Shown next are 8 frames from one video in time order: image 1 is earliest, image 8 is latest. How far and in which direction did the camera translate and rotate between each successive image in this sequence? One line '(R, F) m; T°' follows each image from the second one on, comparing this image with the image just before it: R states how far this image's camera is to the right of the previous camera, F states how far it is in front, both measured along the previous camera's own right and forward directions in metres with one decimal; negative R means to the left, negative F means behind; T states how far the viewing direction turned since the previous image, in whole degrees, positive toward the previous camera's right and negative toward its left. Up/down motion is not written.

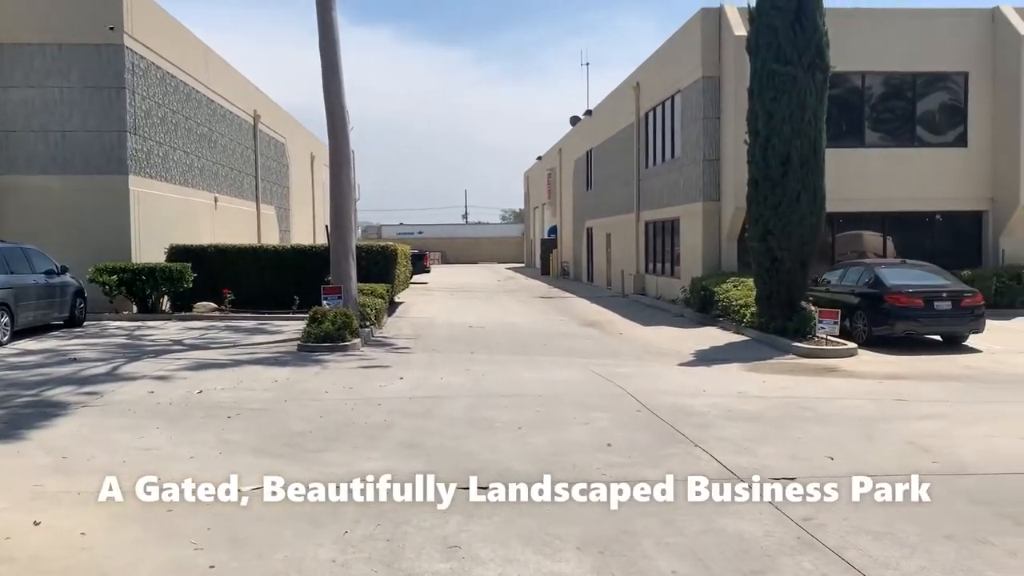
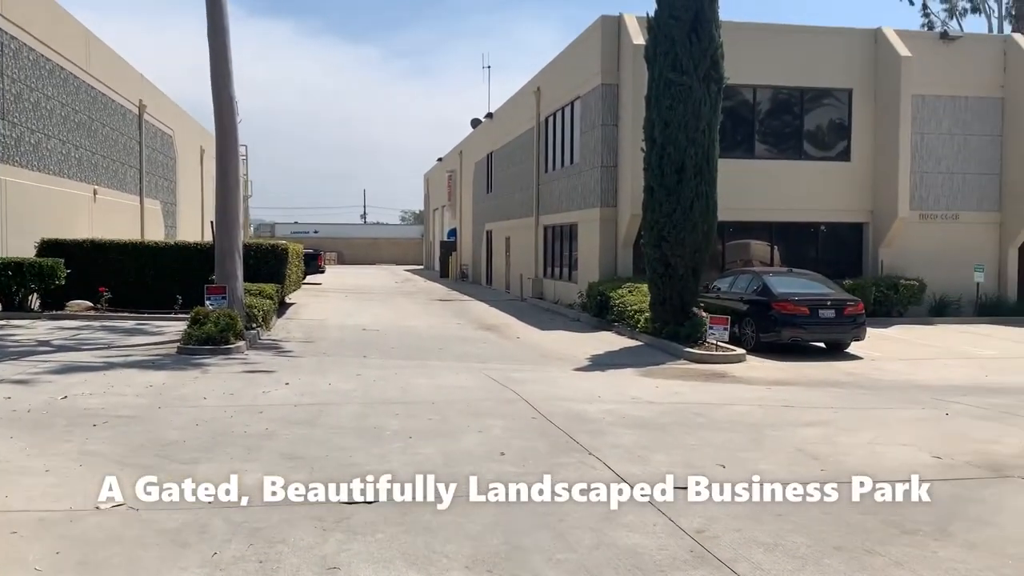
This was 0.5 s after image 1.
(+0.1, +0.3) m; +7°
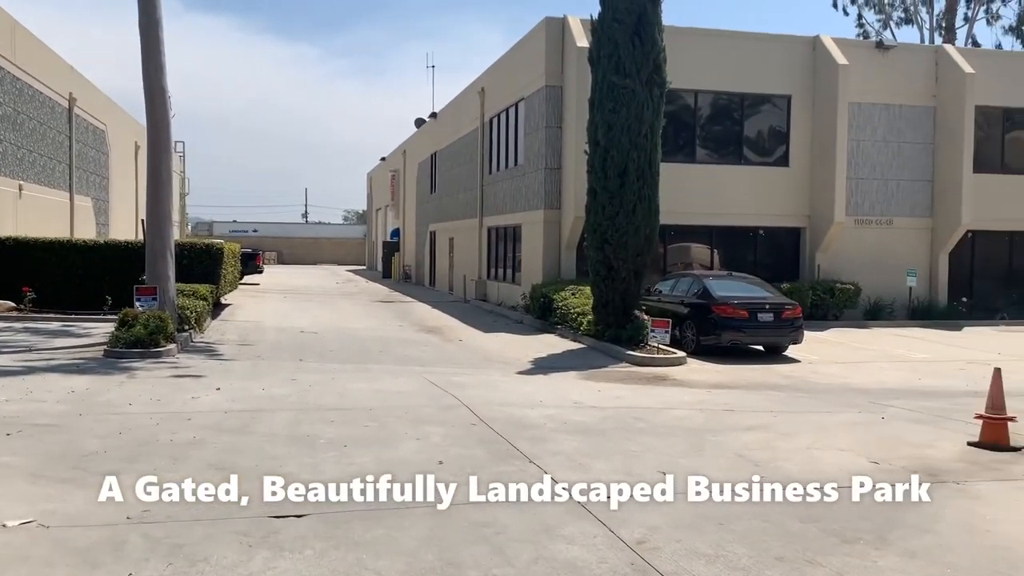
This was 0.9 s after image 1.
(0.0, +0.2) m; +4°
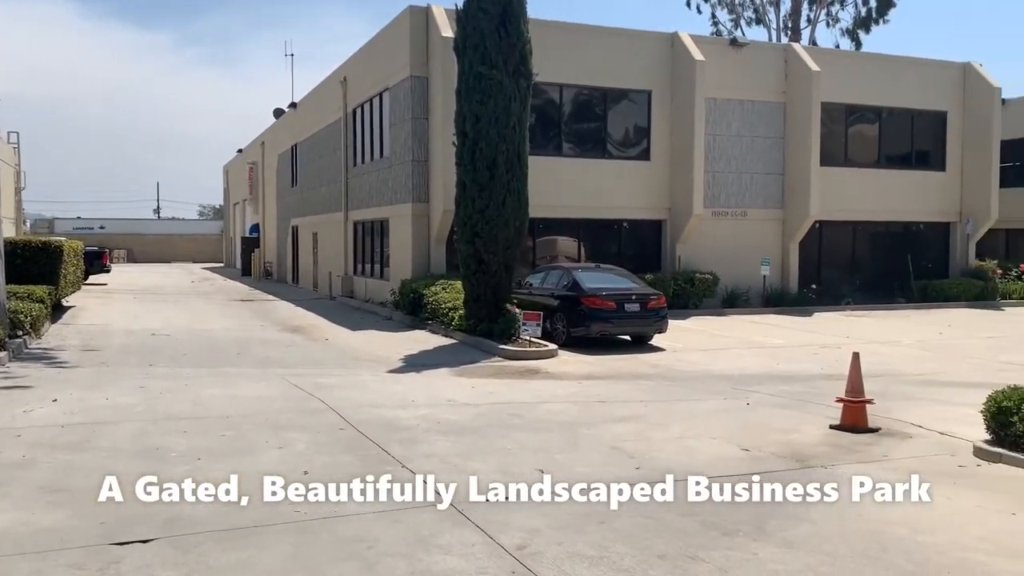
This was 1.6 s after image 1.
(0.0, +0.3) m; +9°
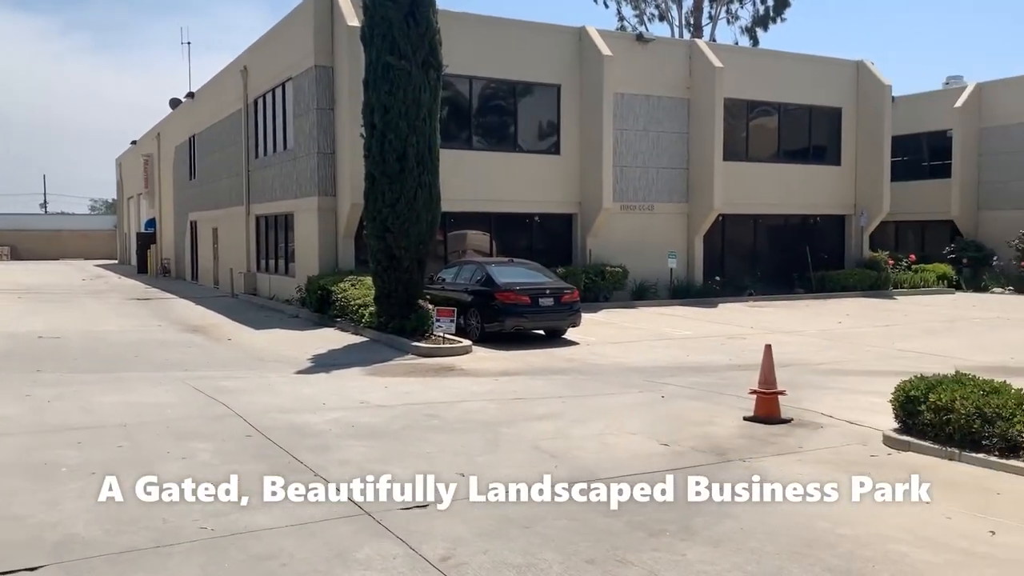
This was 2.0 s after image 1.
(-0.1, +0.2) m; +6°
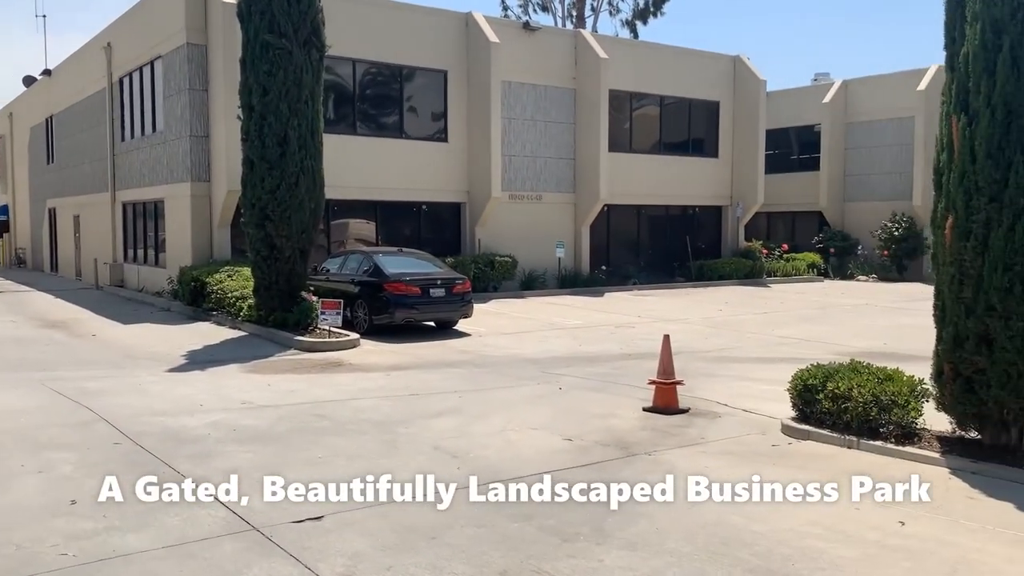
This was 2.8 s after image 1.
(-0.1, +0.4) m; +8°
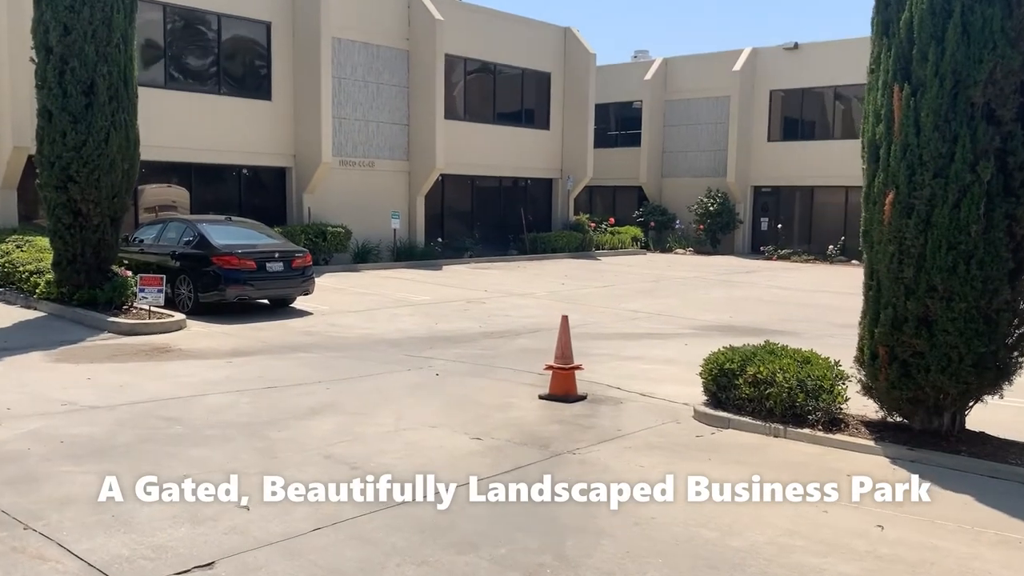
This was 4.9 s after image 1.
(-0.7, +1.1) m; +12°
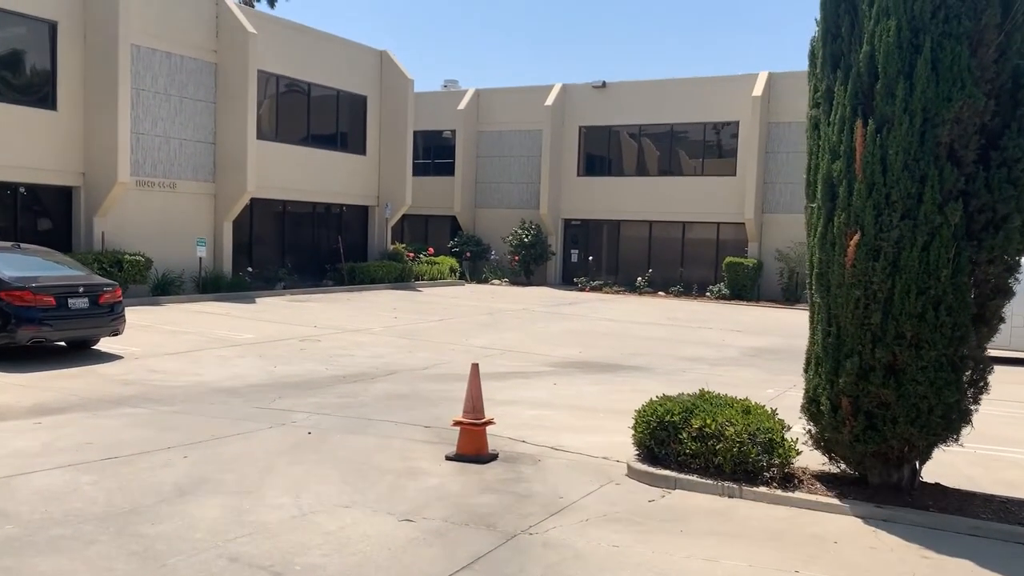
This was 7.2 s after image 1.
(-0.9, +1.1) m; +14°
